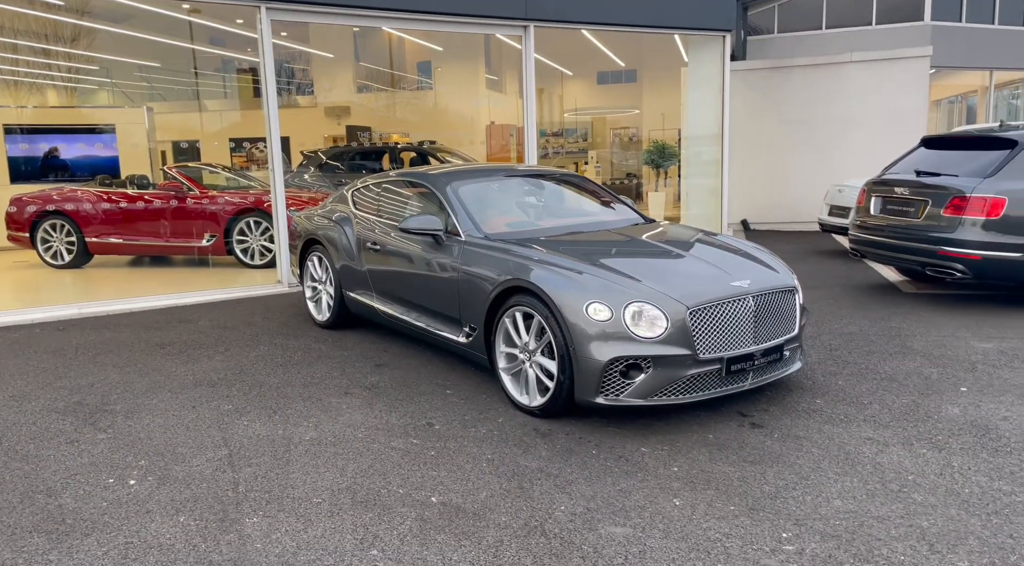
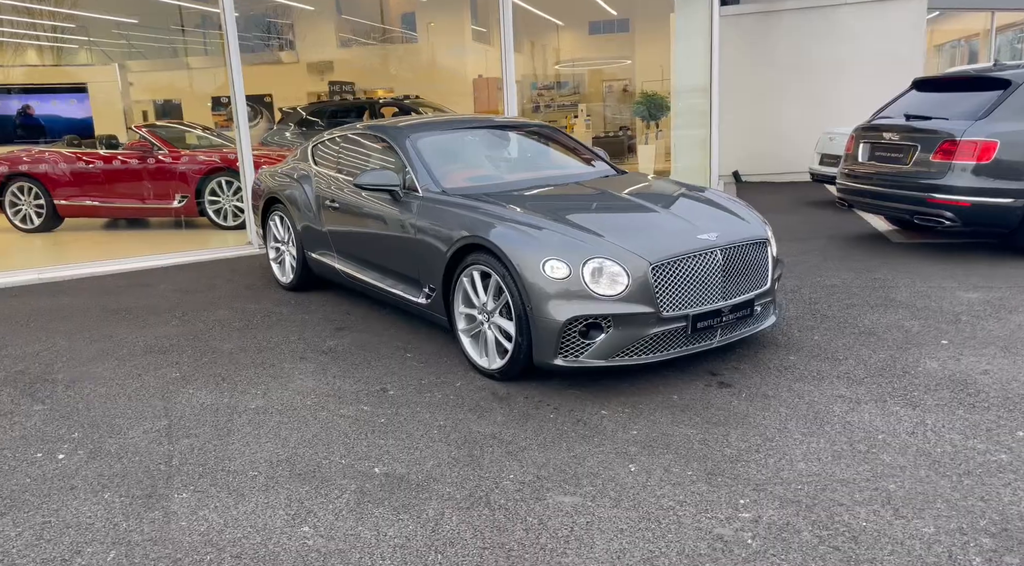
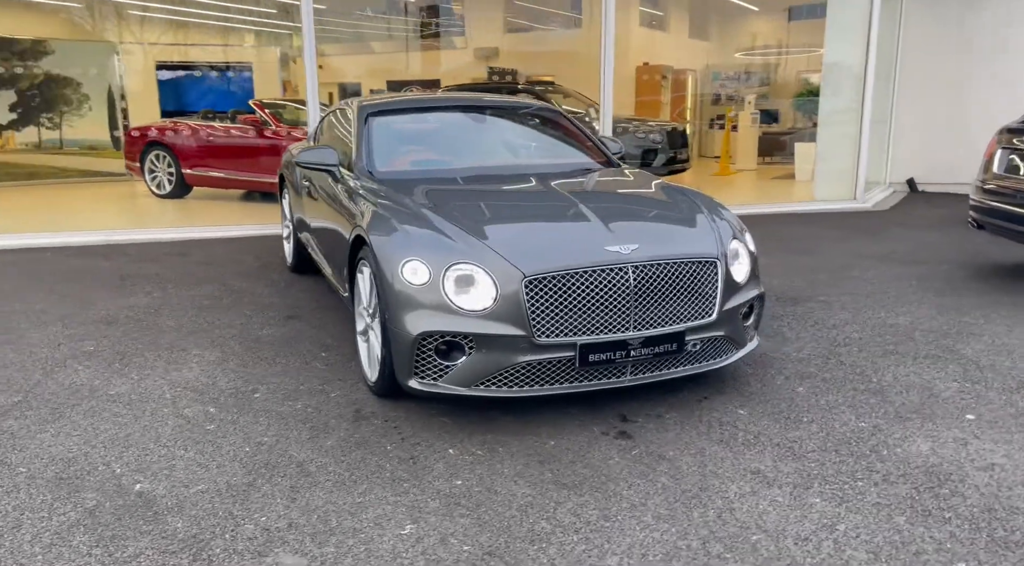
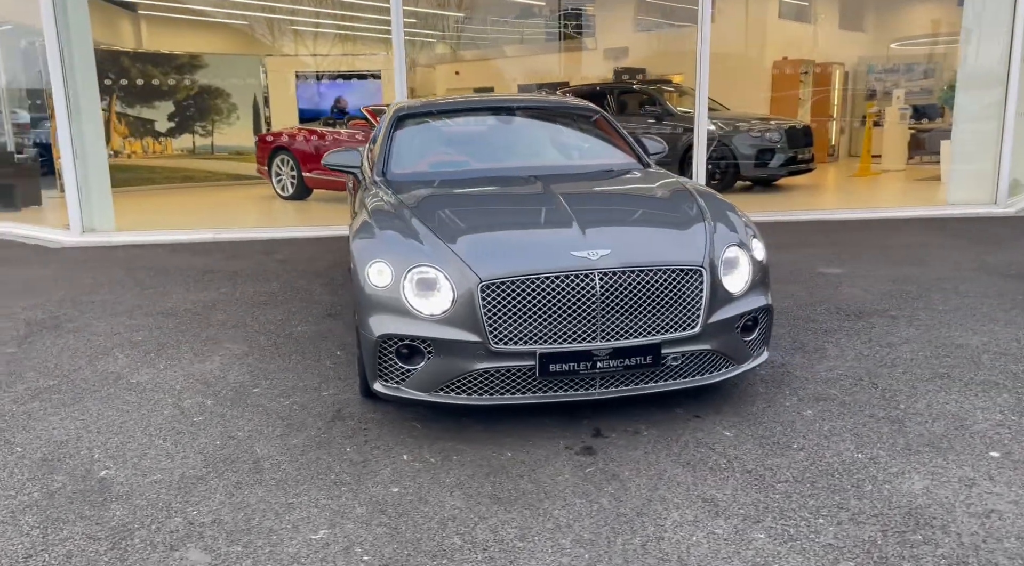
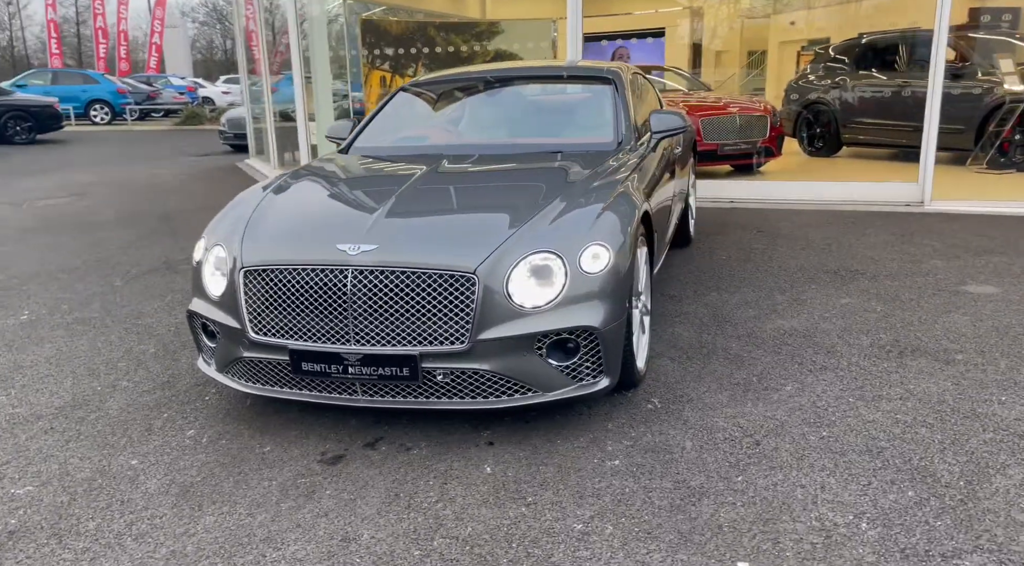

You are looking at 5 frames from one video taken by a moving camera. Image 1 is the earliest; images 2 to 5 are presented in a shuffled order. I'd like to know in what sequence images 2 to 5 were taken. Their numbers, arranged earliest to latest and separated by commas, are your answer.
2, 3, 4, 5
